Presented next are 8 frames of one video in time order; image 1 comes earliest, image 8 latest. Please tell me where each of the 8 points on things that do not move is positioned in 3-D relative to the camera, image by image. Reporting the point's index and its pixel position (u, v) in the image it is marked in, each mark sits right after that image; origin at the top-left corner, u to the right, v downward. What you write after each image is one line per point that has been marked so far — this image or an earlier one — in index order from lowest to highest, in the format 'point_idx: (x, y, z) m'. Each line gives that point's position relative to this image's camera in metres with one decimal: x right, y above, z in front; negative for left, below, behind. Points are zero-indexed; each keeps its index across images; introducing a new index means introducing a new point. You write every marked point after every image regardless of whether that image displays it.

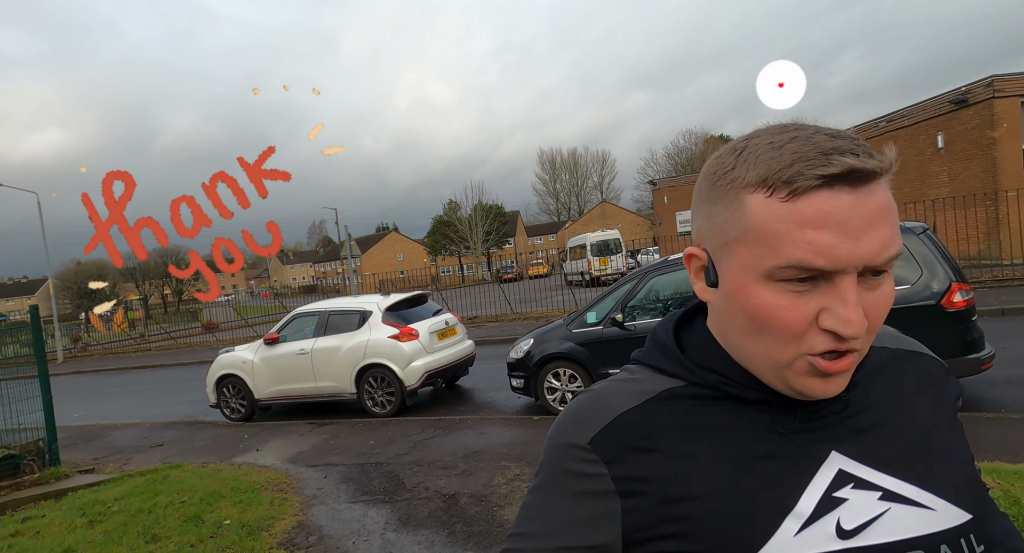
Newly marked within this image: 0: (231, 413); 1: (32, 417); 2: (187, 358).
0: (-3.9, -1.9, +7.9) m
1: (-5.0, -1.5, +6.0) m
2: (-9.2, -2.3, +16.0) m
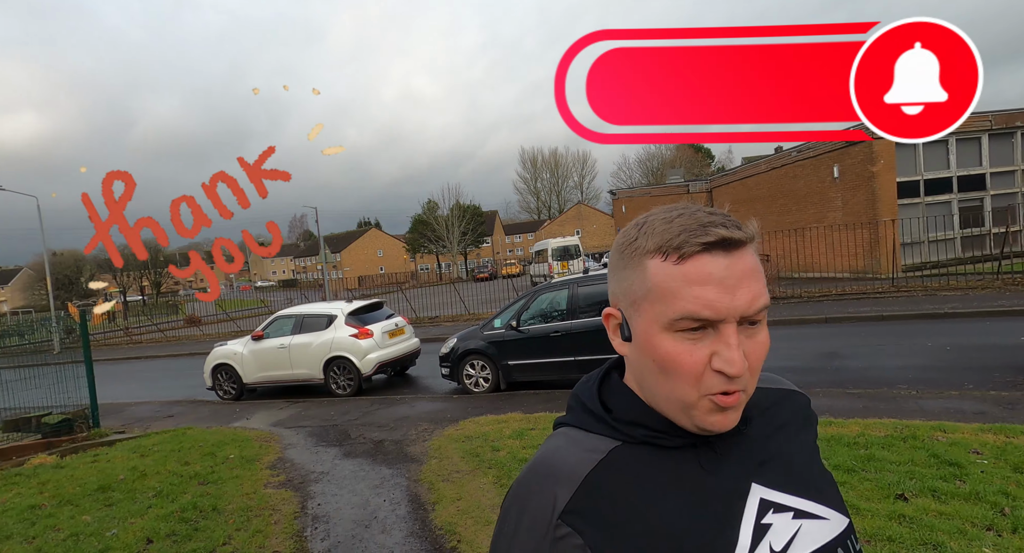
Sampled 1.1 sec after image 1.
0: (-5.1, -2.1, +10.0) m
1: (-6.2, -1.6, +8.1) m
2: (-10.6, -2.3, +18.0) m
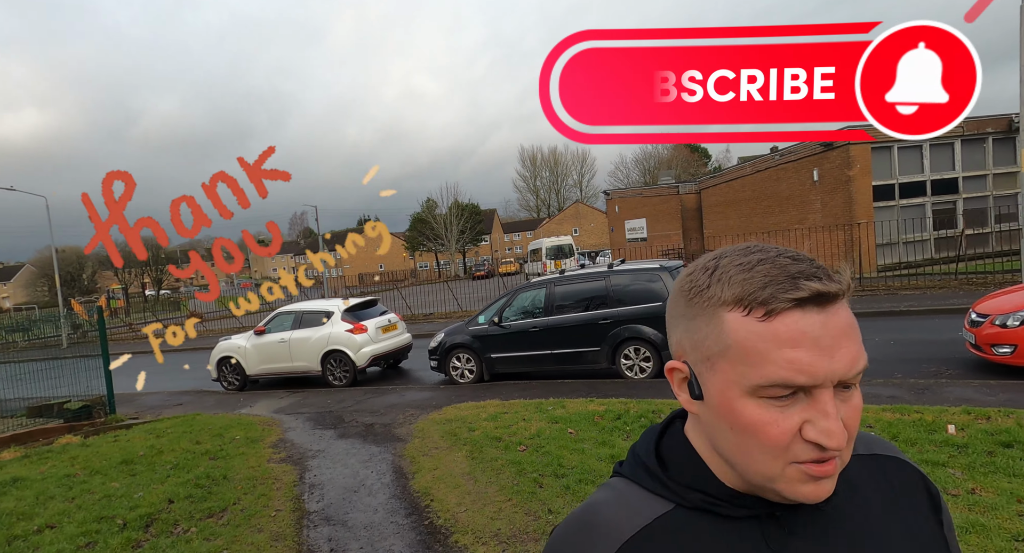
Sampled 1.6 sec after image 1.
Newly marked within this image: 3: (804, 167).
0: (-5.4, -2.1, +10.7) m
1: (-6.4, -1.6, +8.8) m
2: (-10.9, -2.2, +18.7) m
3: (+9.8, +3.7, +19.0) m
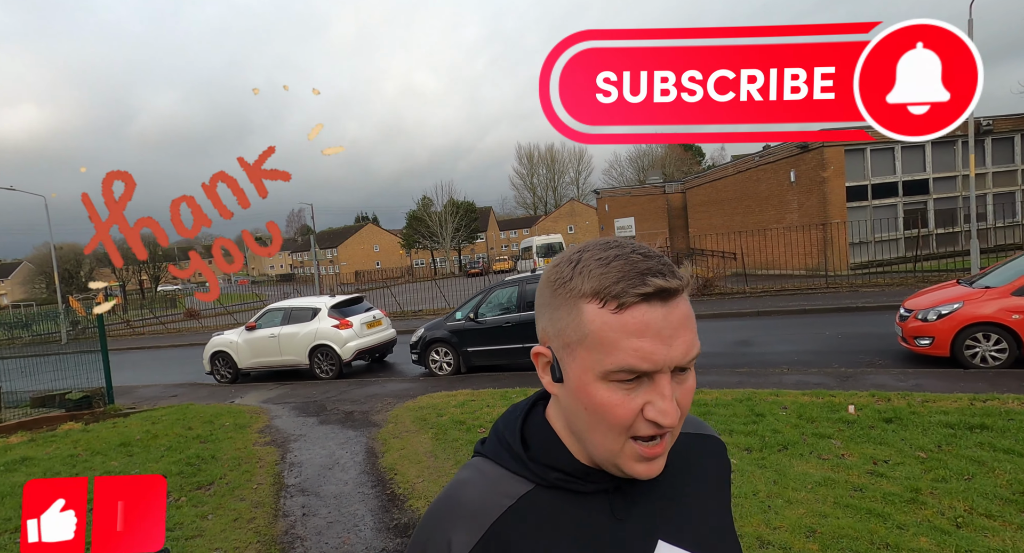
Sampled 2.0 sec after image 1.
0: (-5.8, -2.0, +11.3) m
1: (-6.9, -1.6, +9.4) m
2: (-11.3, -2.2, +19.2) m
3: (+9.3, +3.8, +19.6) m
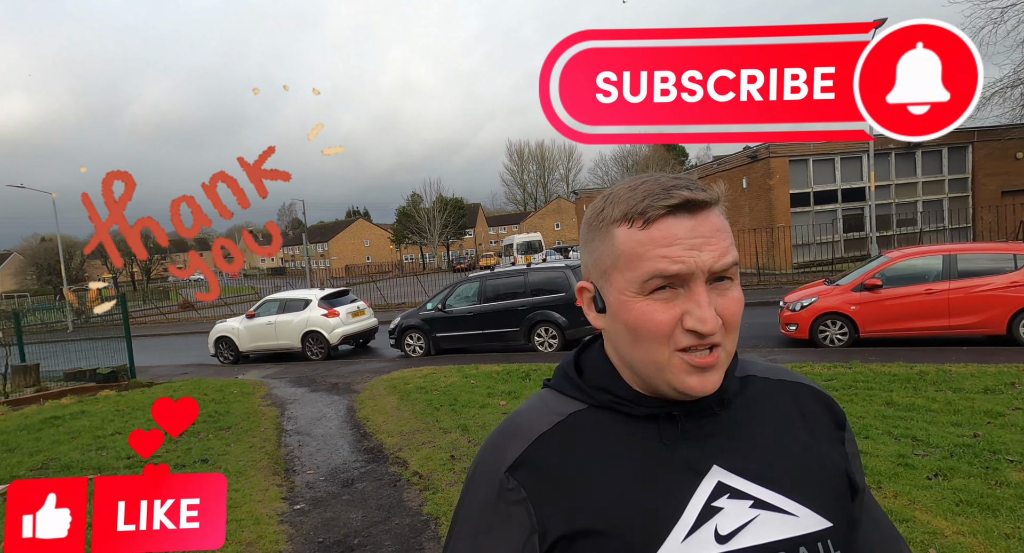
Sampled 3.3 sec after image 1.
0: (-6.6, -1.9, +13.0) m
1: (-7.6, -1.5, +11.0) m
2: (-12.2, -1.9, +20.8) m
3: (+8.5, +3.8, +21.4) m
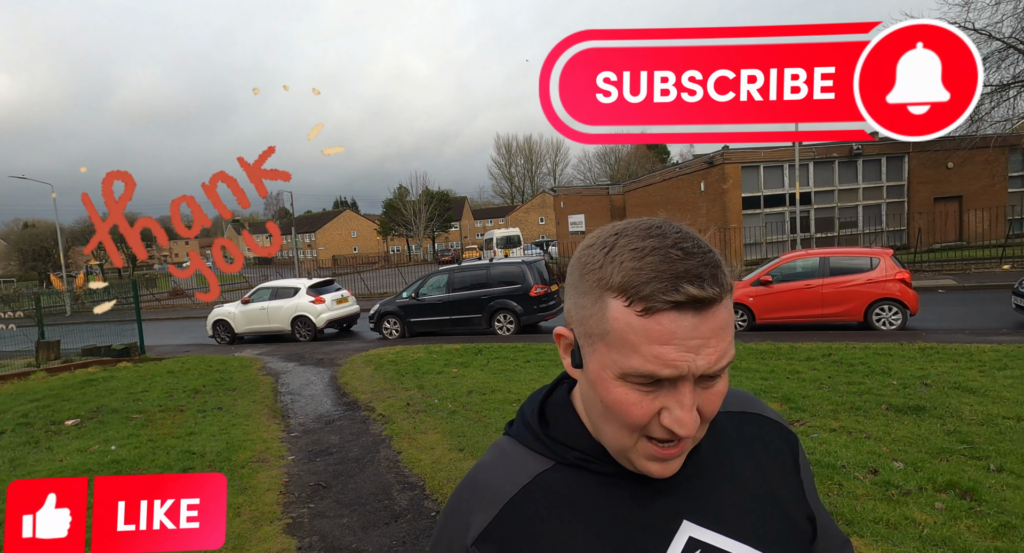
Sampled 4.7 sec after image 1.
0: (-7.5, -1.6, +14.5) m
1: (-8.4, -1.2, +12.5) m
2: (-13.3, -1.5, +22.2) m
3: (+7.5, +4.0, +23.2) m
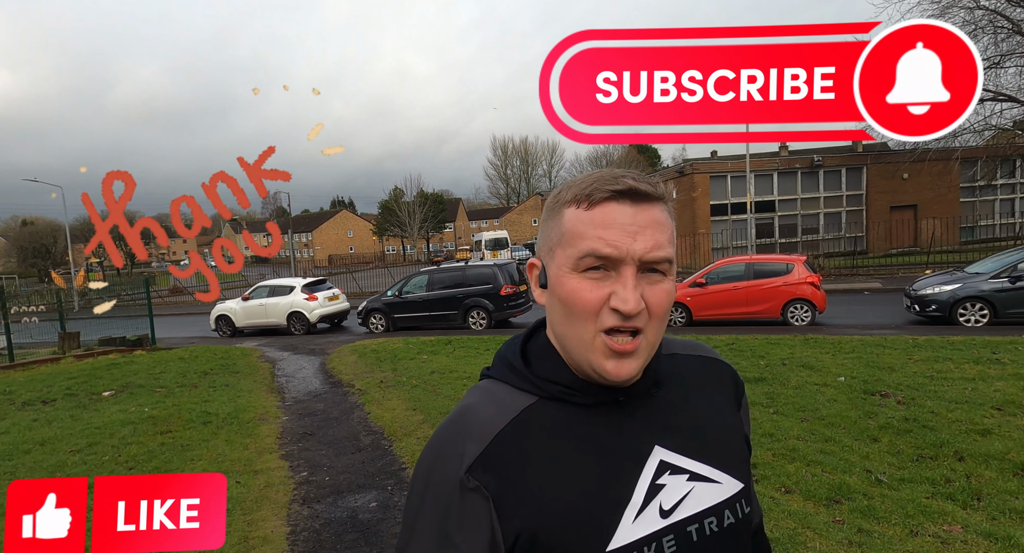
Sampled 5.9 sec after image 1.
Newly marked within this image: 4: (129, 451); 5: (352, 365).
0: (-8.2, -1.6, +15.9) m
1: (-9.1, -1.2, +13.9) m
2: (-14.0, -1.4, +23.6) m
3: (+6.8, +3.9, +24.7) m
4: (-3.3, -1.5, +4.8) m
5: (-2.9, -1.6, +9.9) m
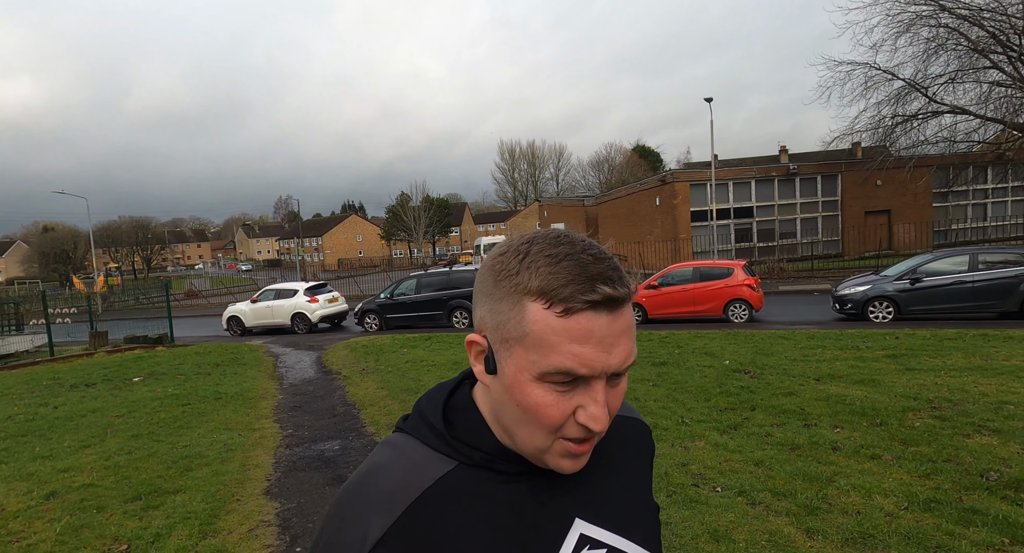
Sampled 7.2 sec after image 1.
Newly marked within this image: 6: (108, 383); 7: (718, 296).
0: (-8.6, -1.7, +17.5) m
1: (-9.6, -1.3, +15.5) m
2: (-14.3, -1.6, +25.3) m
3: (+6.5, +3.8, +26.0) m
4: (-4.0, -1.6, +6.3) m
5: (-3.5, -1.7, +11.4) m
6: (-6.1, -1.6, +8.5) m
7: (+4.4, -0.4, +11.9) m
